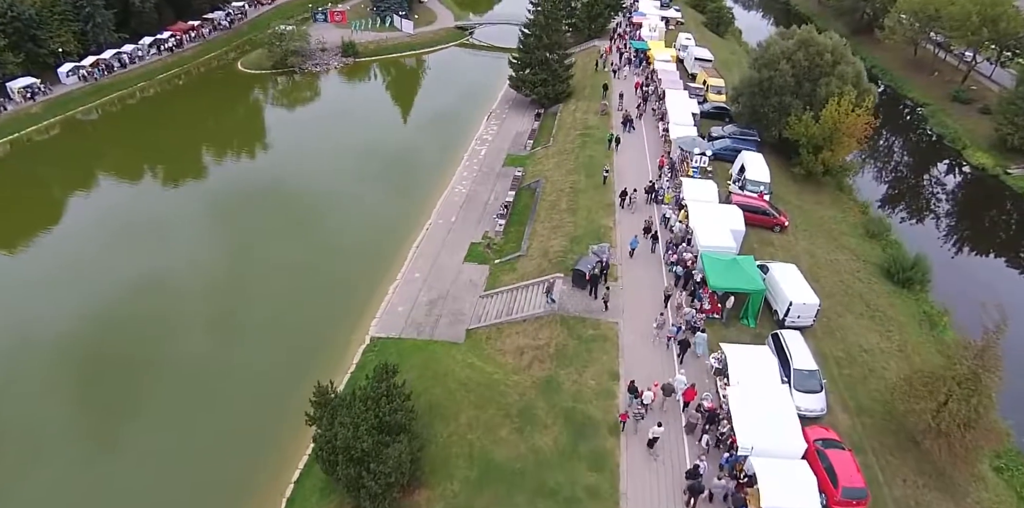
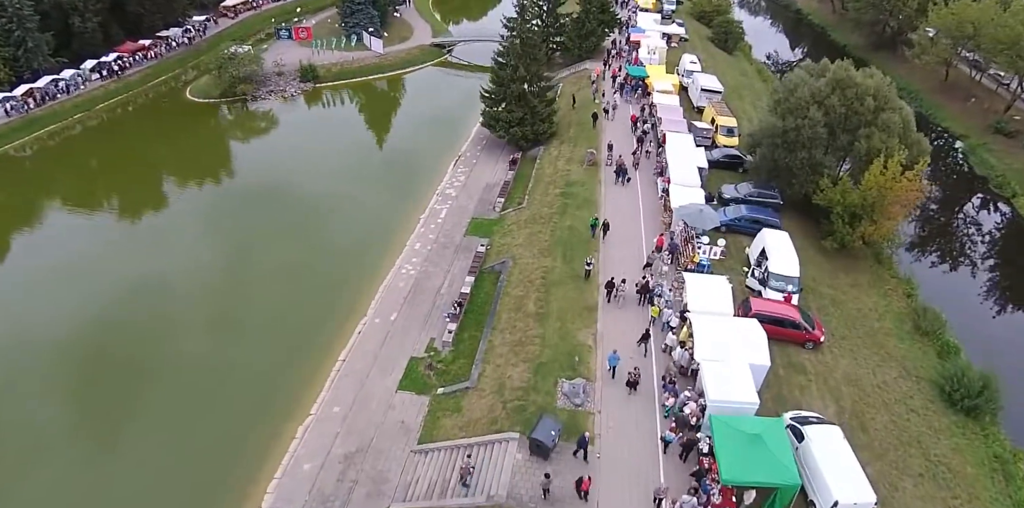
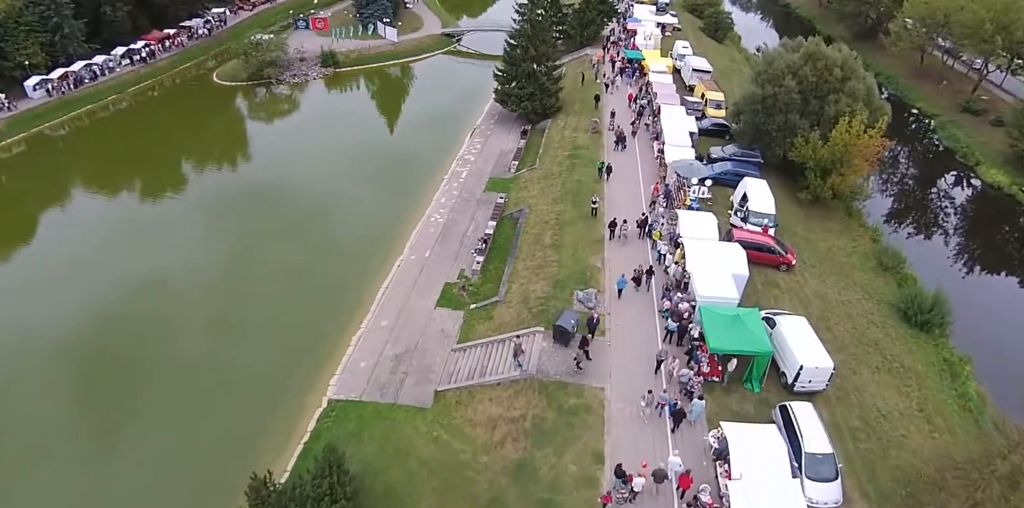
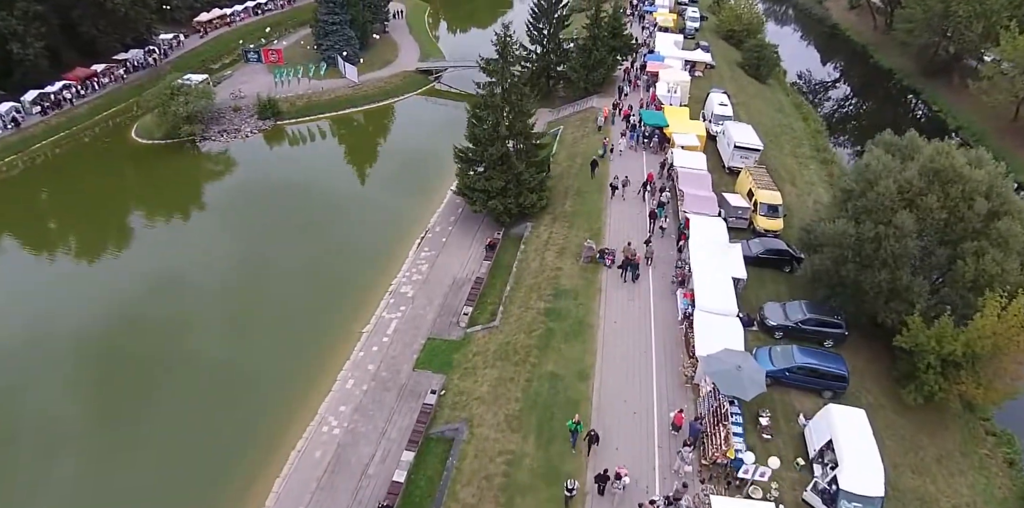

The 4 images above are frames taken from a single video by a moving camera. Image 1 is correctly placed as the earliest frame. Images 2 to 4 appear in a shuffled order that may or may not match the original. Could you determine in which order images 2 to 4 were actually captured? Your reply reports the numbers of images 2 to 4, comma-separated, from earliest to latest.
3, 2, 4
